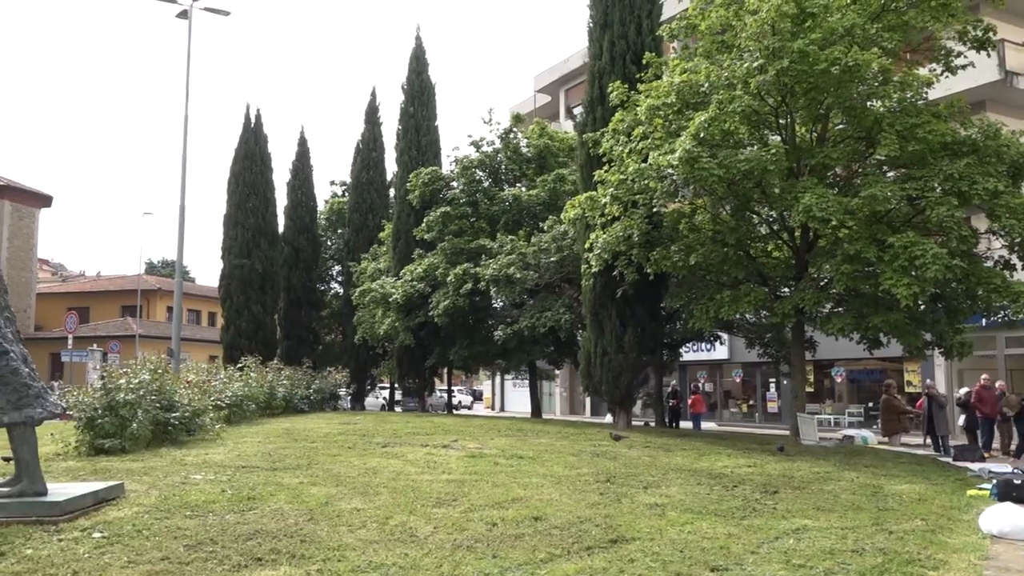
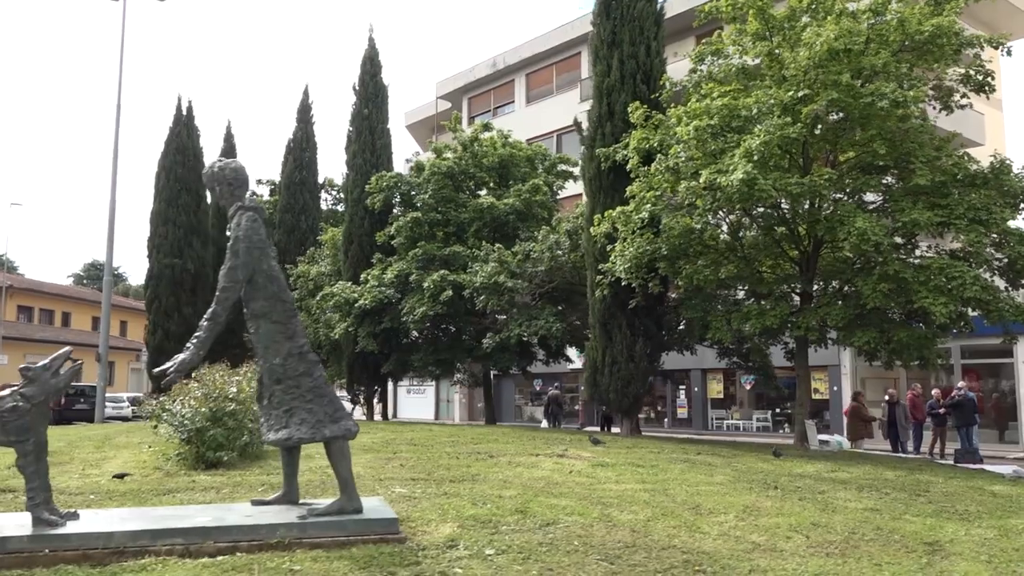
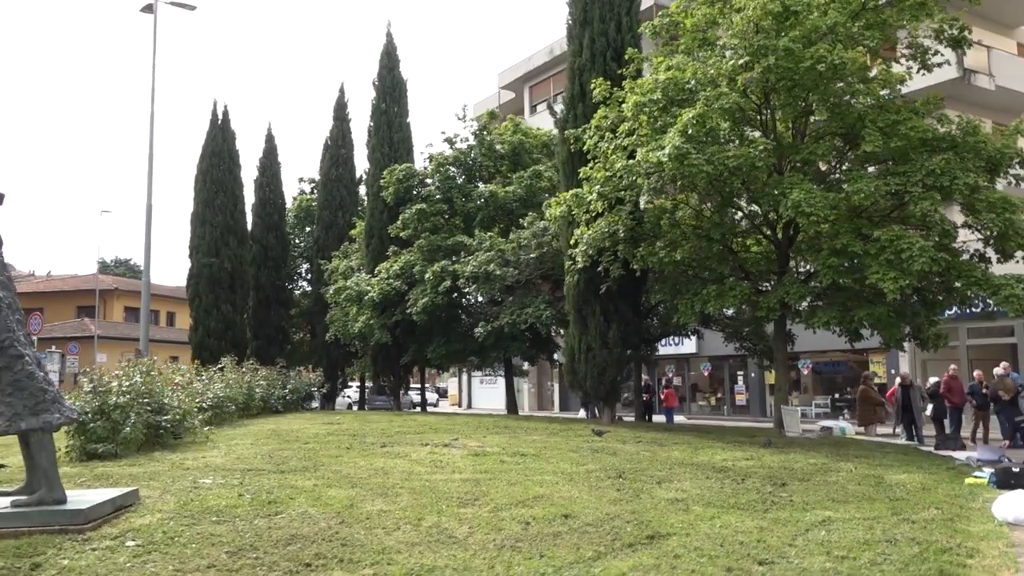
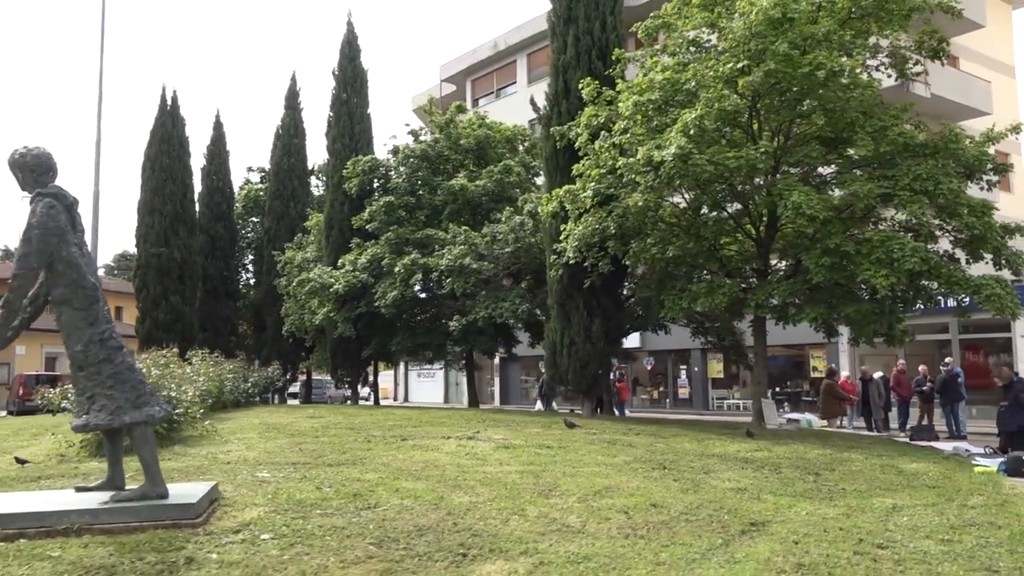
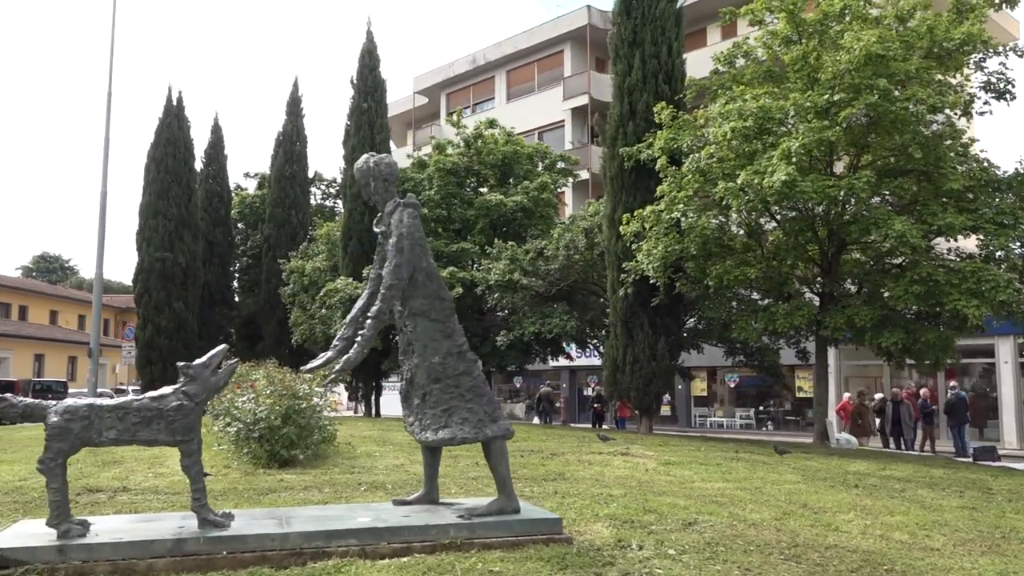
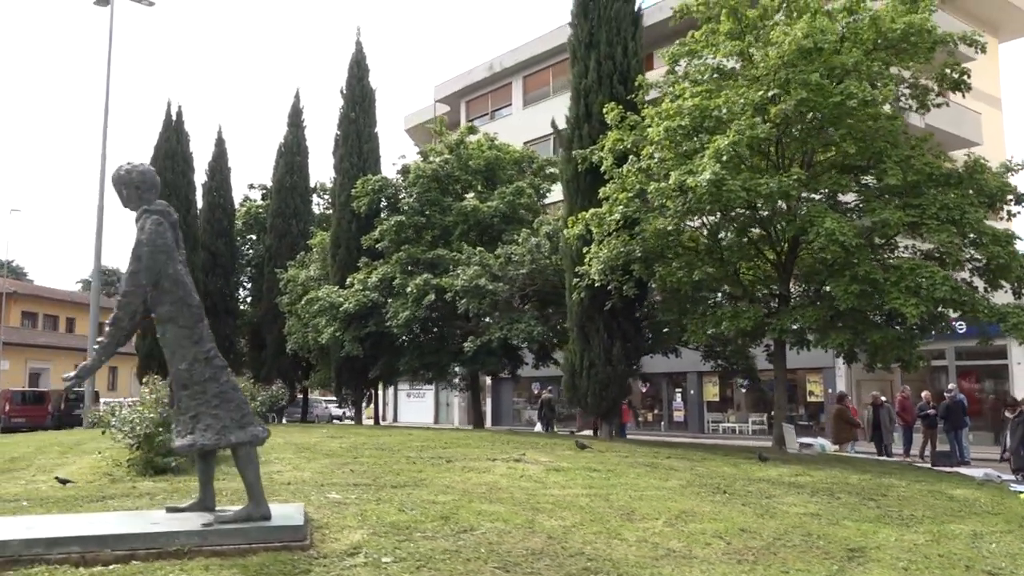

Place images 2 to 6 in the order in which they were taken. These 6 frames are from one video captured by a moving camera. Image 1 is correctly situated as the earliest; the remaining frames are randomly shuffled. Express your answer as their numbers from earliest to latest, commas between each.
3, 4, 6, 2, 5
